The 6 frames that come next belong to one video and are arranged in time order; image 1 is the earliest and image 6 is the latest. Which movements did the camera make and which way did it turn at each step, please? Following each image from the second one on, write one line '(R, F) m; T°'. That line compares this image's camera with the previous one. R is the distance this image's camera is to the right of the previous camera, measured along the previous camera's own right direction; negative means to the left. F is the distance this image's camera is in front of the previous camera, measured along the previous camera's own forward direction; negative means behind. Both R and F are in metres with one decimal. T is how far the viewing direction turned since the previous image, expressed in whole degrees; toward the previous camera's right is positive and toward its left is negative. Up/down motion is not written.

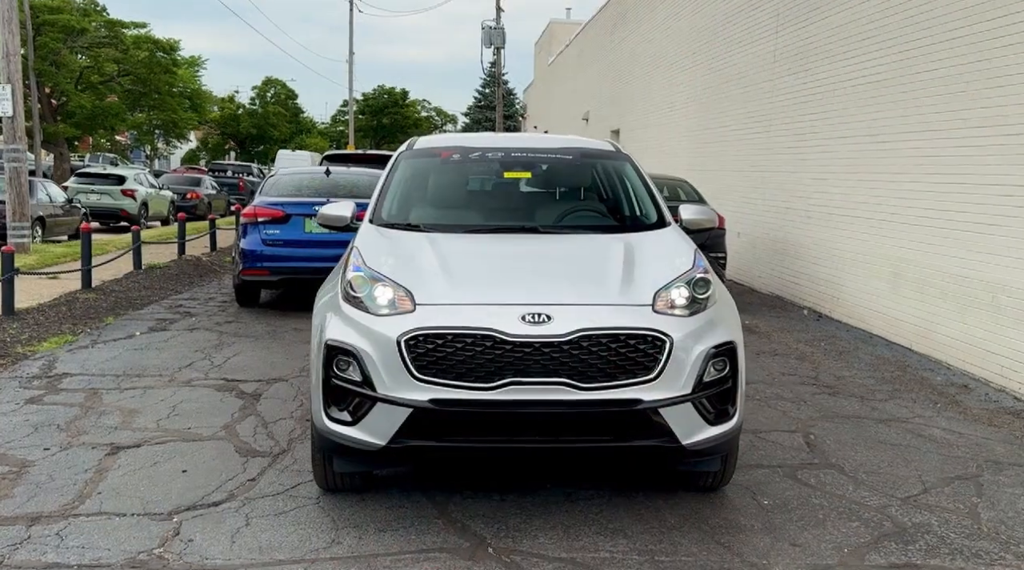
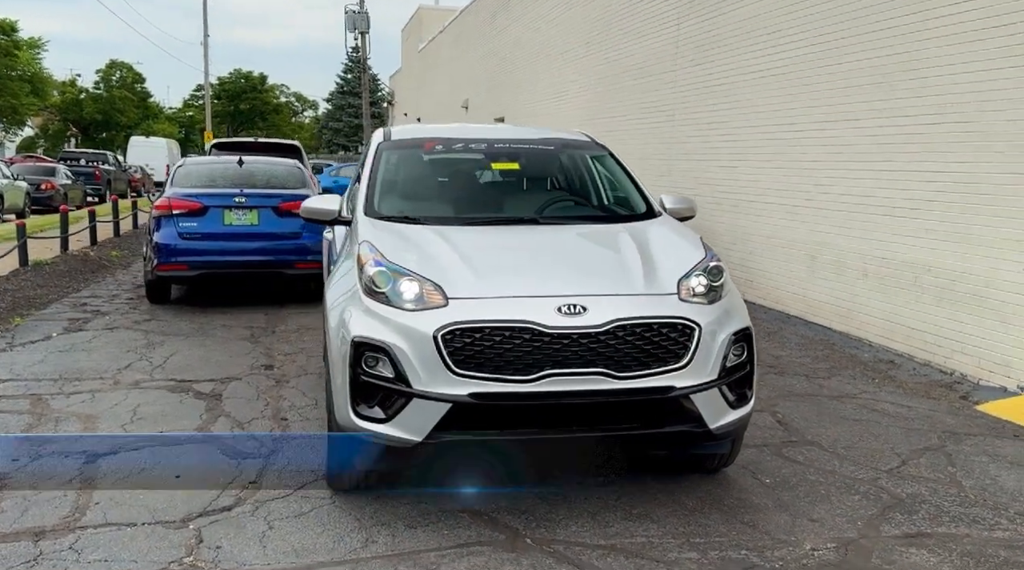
(-0.6, 0.0) m; +7°
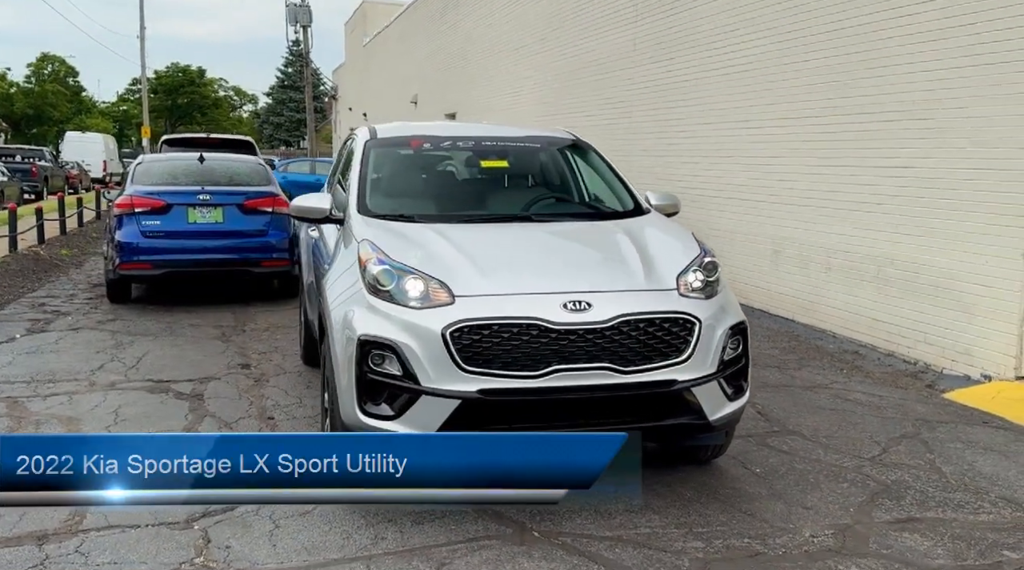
(-0.2, 0.0) m; +3°
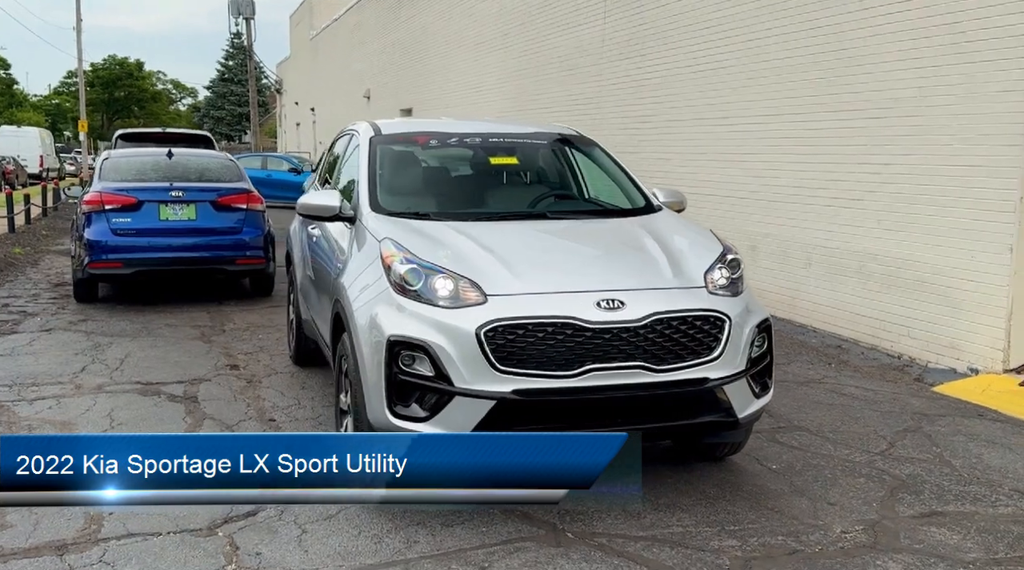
(-0.3, +0.1) m; +3°
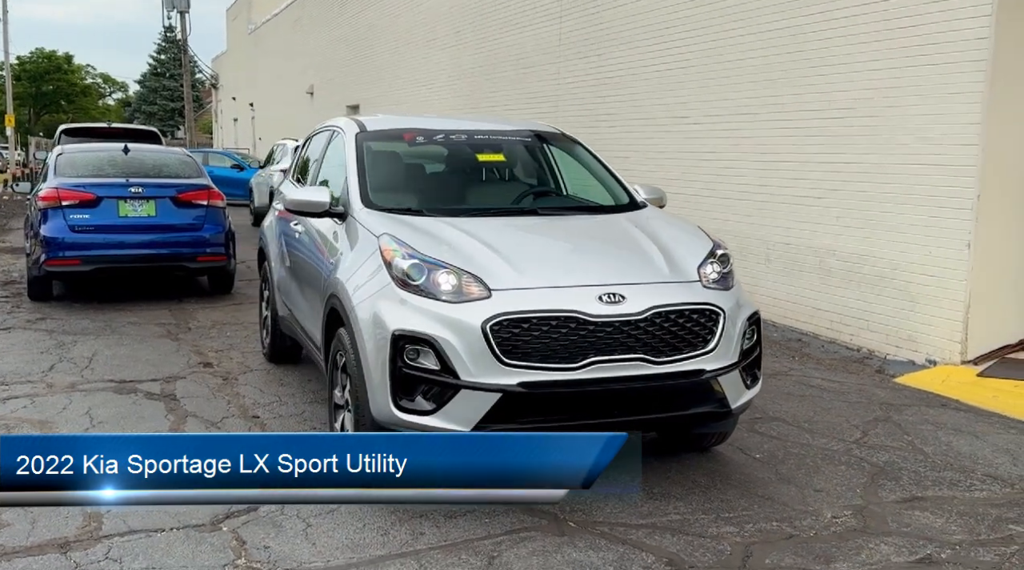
(-0.2, -0.1) m; +3°
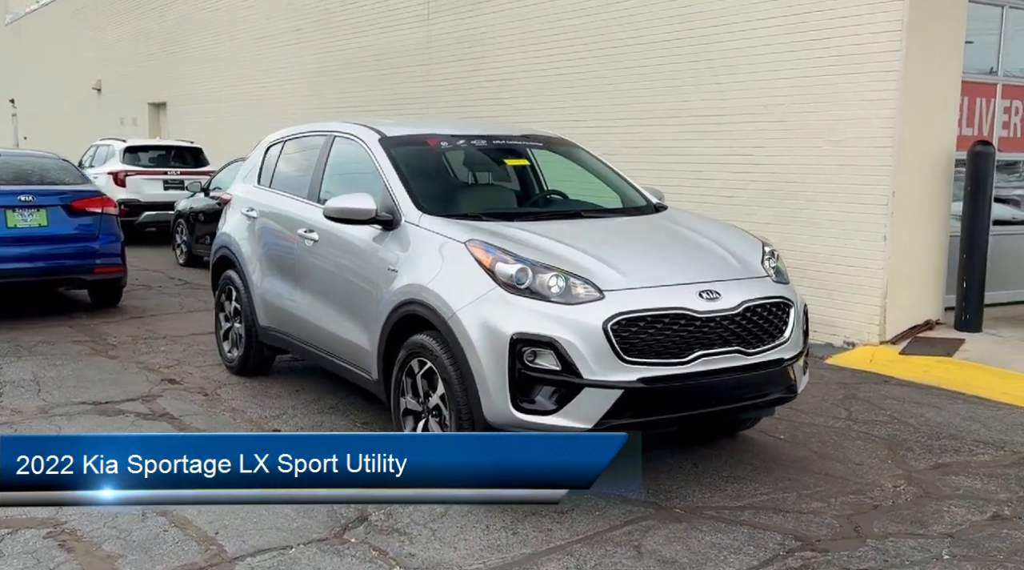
(-1.1, 0.0) m; +11°
